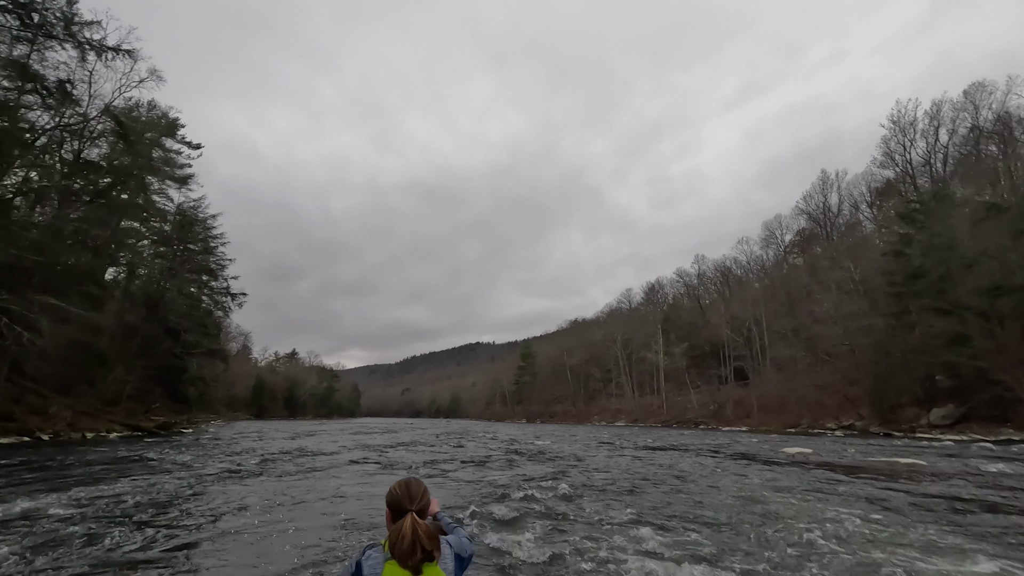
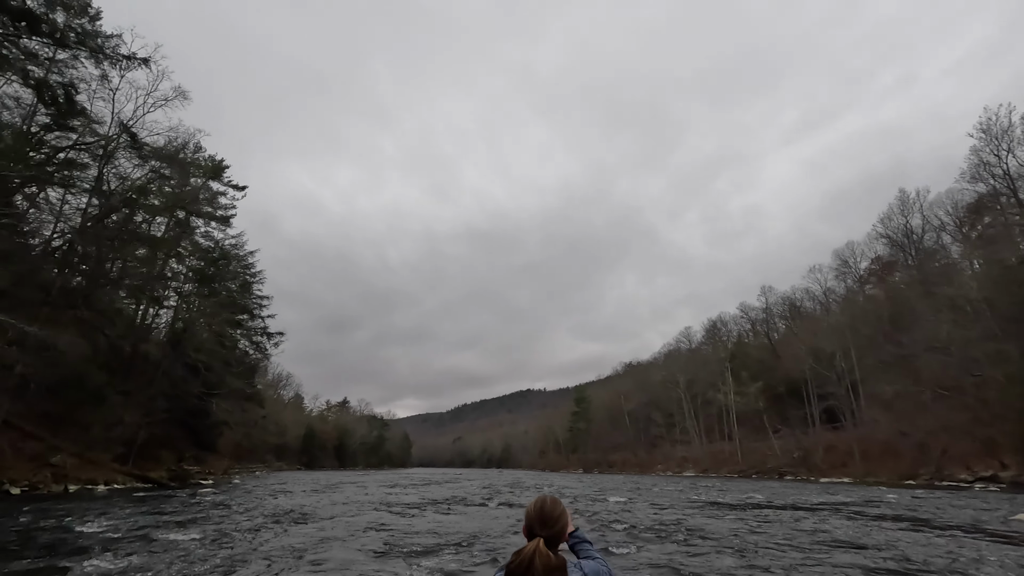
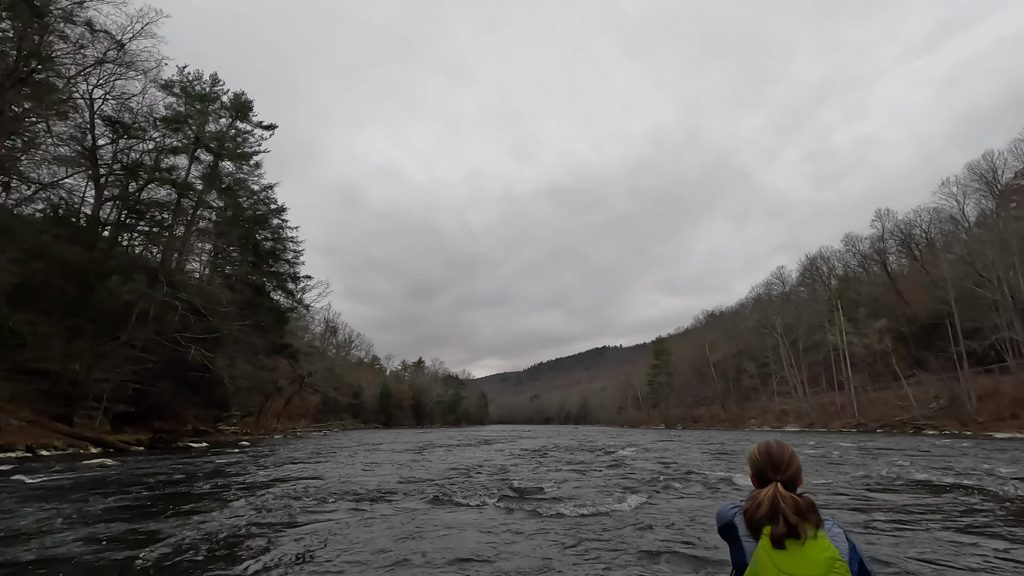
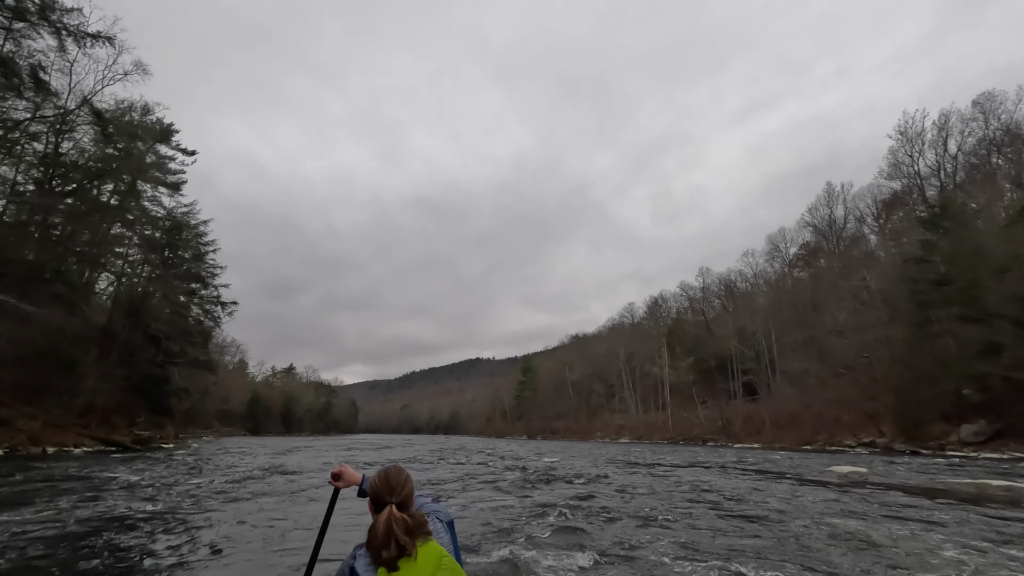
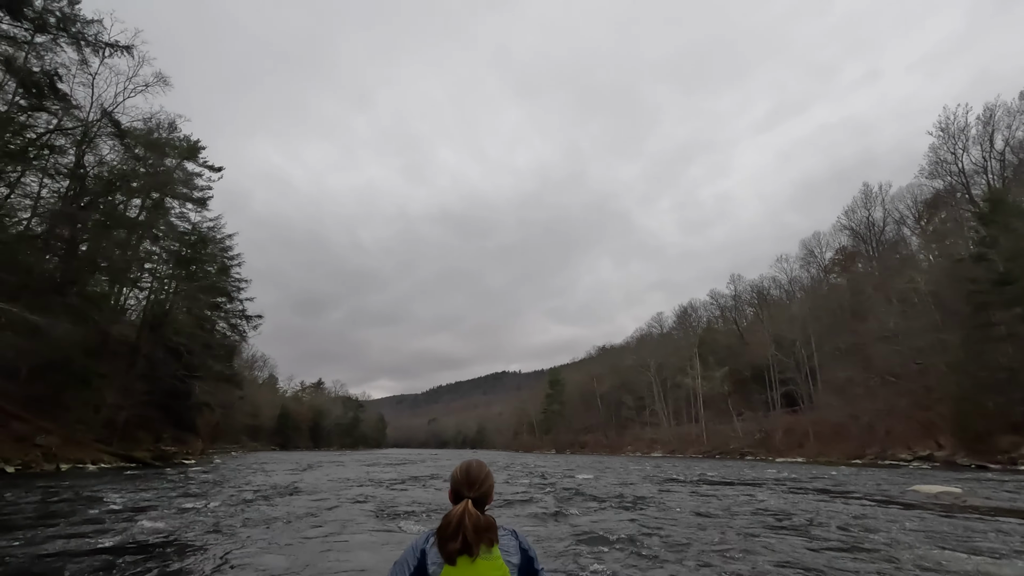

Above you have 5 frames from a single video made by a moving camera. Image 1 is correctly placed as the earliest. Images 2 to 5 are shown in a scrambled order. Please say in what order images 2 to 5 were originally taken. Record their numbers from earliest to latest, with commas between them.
4, 5, 2, 3
